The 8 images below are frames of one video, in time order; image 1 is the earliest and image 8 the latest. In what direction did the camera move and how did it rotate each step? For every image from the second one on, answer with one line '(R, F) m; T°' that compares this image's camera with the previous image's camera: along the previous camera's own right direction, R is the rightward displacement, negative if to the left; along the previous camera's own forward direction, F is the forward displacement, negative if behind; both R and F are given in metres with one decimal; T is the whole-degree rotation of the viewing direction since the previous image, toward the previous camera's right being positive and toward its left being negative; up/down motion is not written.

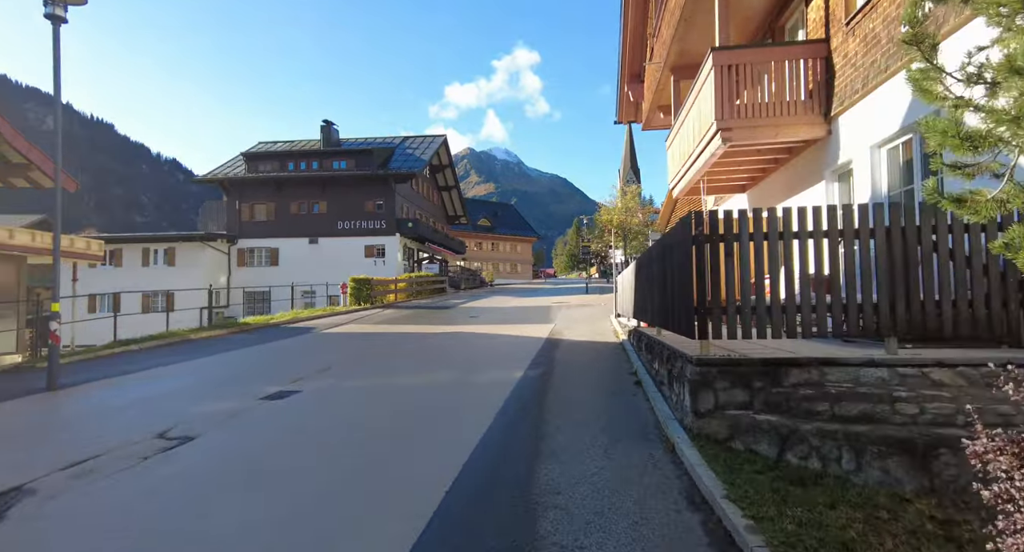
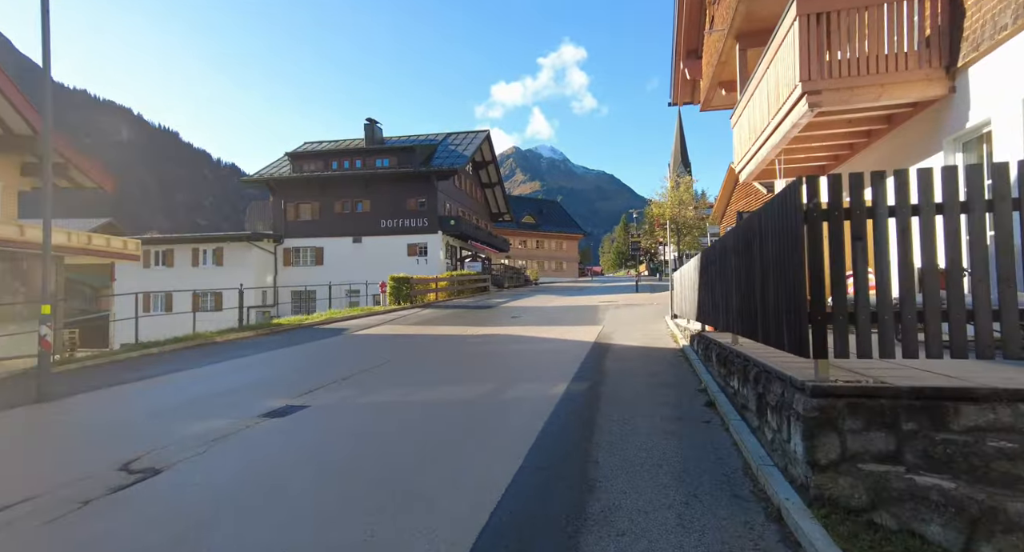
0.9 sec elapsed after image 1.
(+0.1, +1.3) m; -5°
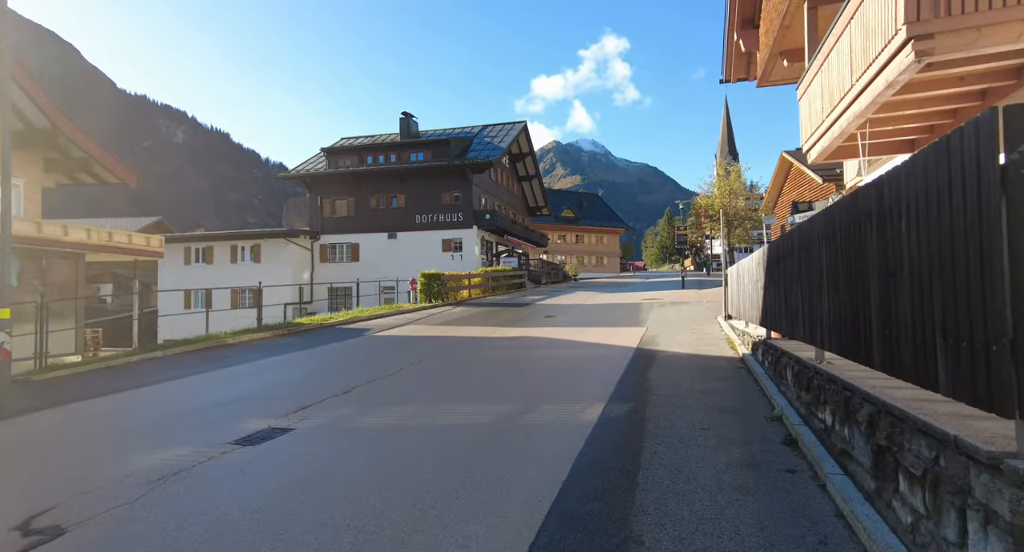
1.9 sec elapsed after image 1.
(+0.2, +1.3) m; -5°
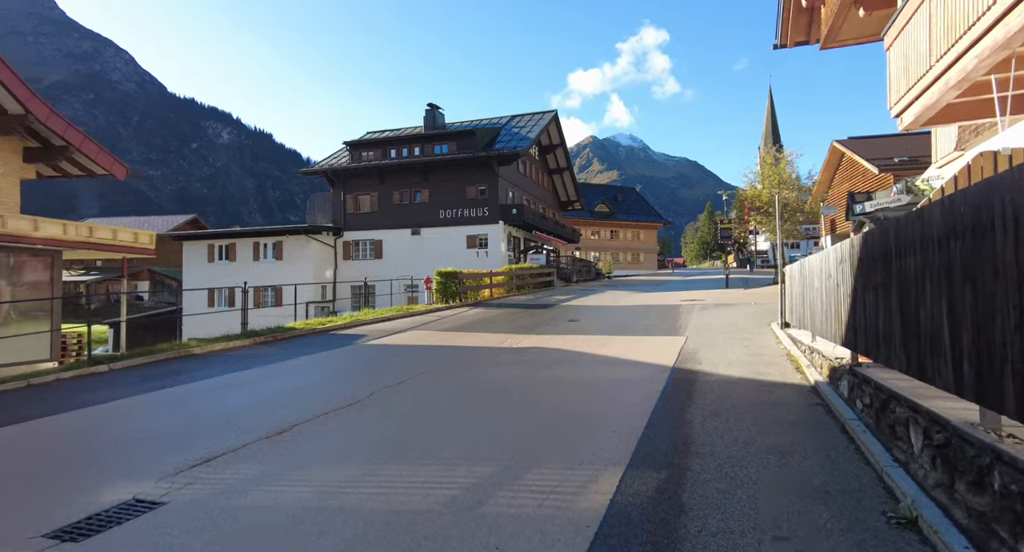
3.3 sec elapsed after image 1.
(+0.5, +2.0) m; -4°
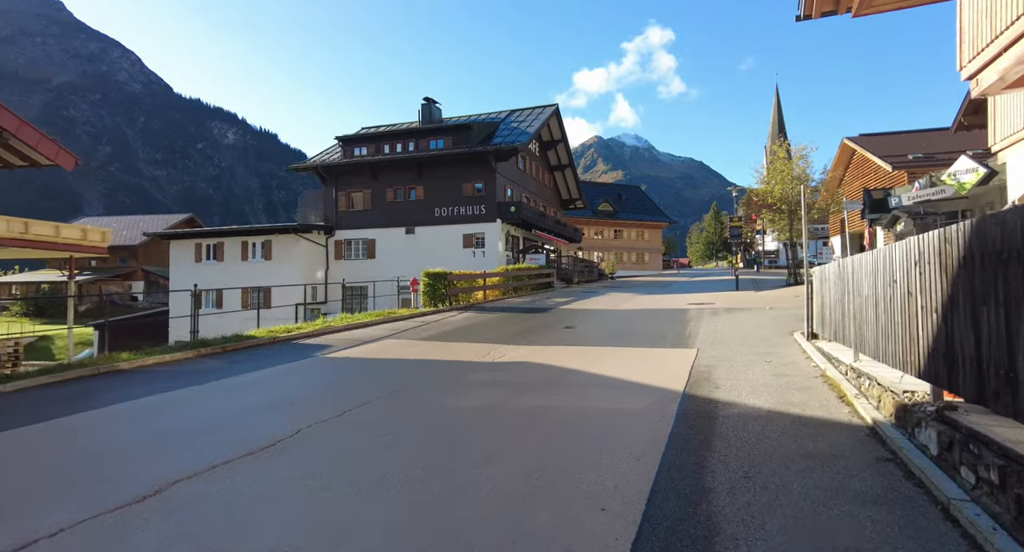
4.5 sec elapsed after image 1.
(+0.4, +1.6) m; 0°
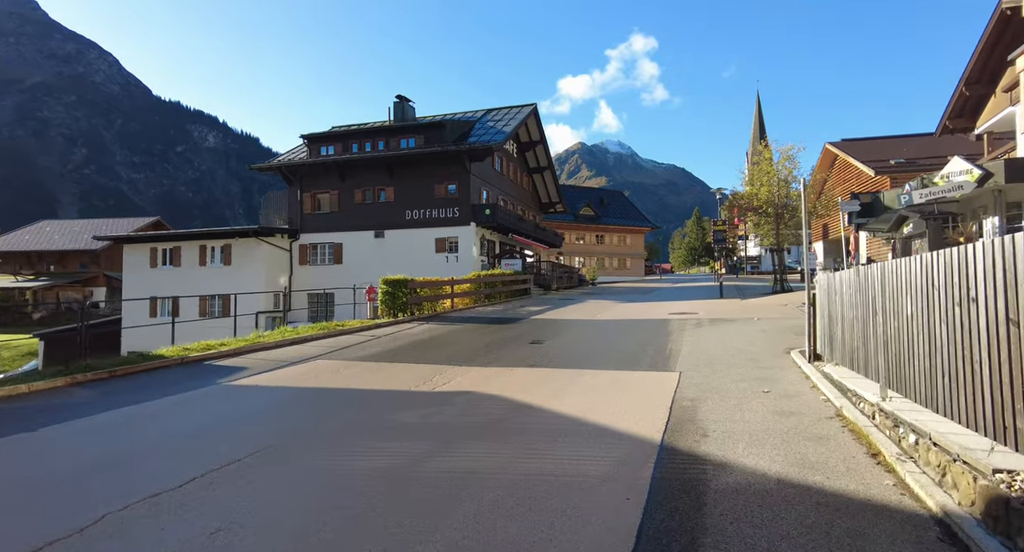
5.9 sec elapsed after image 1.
(+0.6, +1.7) m; +2°
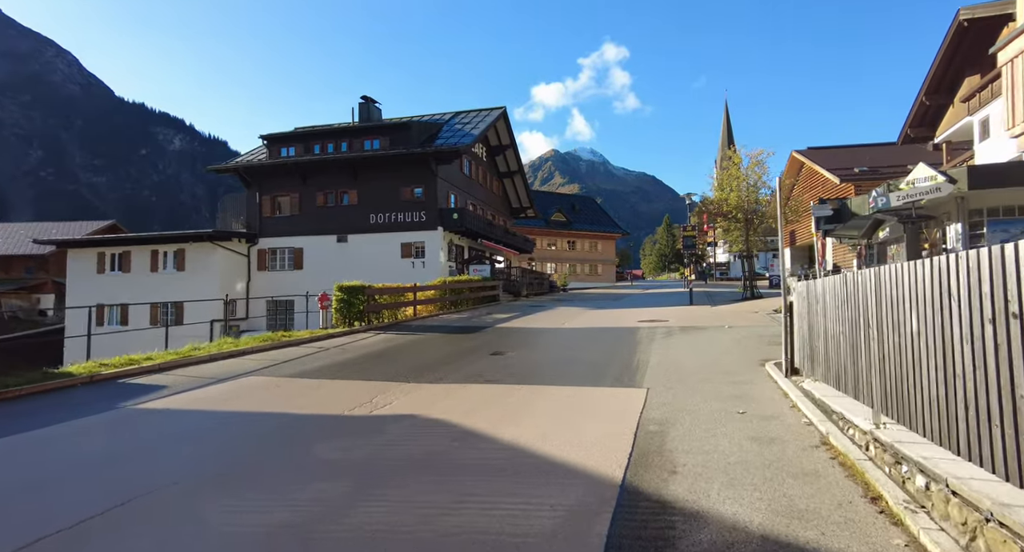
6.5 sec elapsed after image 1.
(+0.3, +0.8) m; +3°
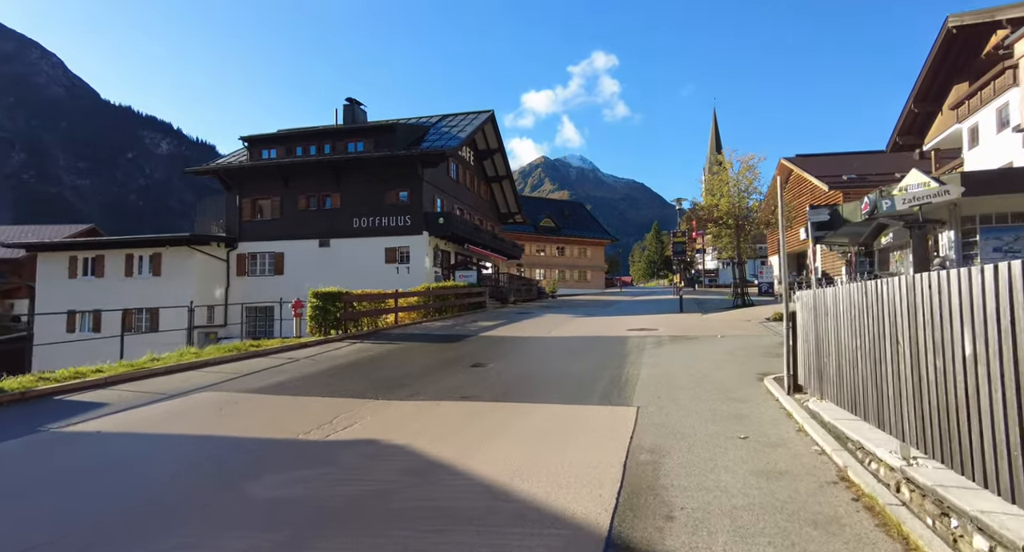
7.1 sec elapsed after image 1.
(+0.2, +0.7) m; +1°
